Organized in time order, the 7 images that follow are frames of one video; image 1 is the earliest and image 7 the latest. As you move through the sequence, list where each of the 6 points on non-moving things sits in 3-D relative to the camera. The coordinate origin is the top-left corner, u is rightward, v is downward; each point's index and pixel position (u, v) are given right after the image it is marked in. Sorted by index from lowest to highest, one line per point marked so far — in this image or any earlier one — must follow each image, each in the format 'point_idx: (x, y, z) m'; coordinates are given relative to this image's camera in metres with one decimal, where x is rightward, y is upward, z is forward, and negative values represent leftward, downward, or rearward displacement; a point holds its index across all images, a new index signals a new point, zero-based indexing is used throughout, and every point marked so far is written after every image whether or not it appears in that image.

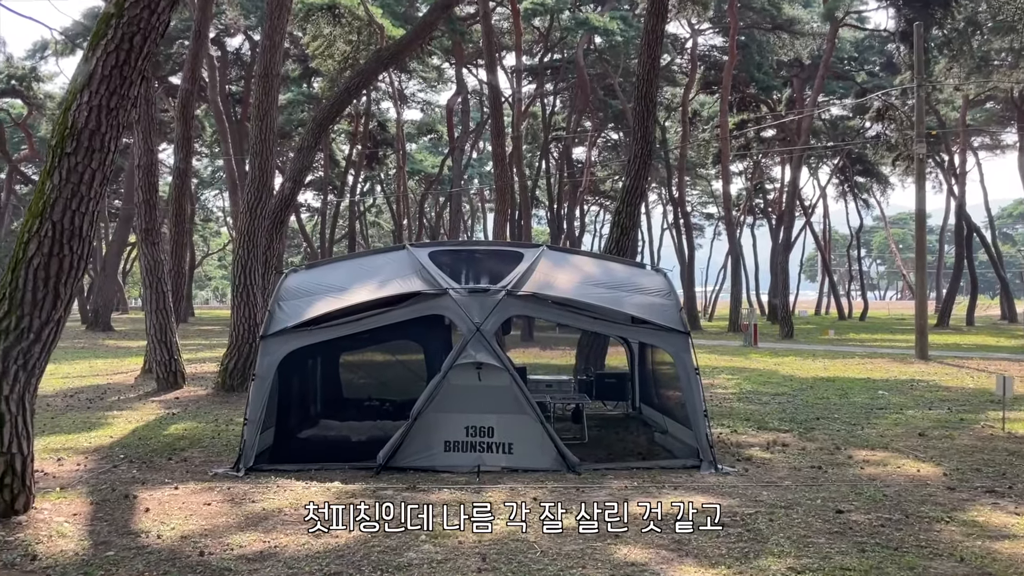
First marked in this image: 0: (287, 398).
0: (-1.9, -0.9, +7.8) m
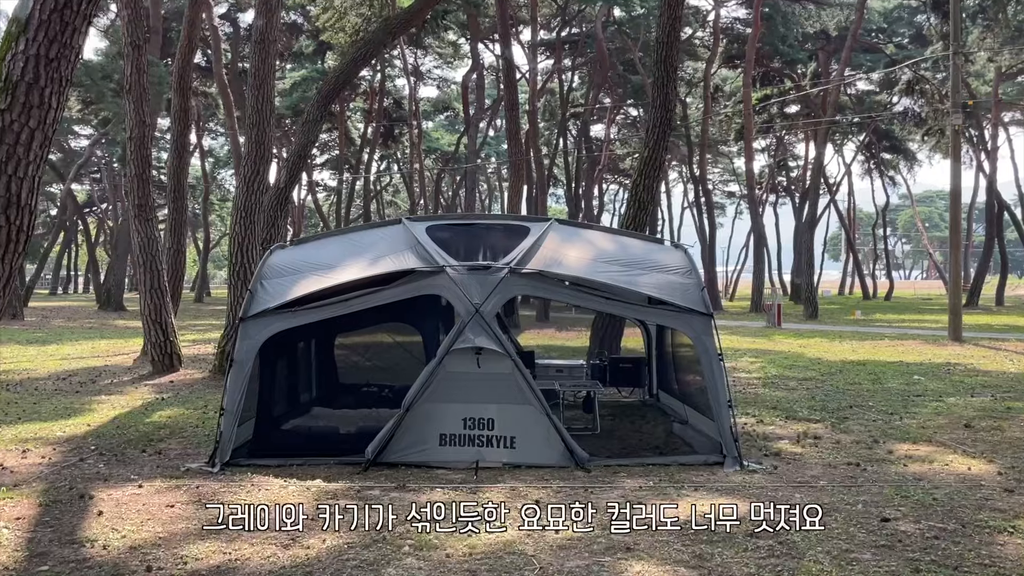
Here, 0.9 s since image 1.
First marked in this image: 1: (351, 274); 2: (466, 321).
0: (-1.9, -0.8, +7.1) m
1: (-1.3, +0.1, +7.0) m
2: (-0.3, -0.2, +6.6) m
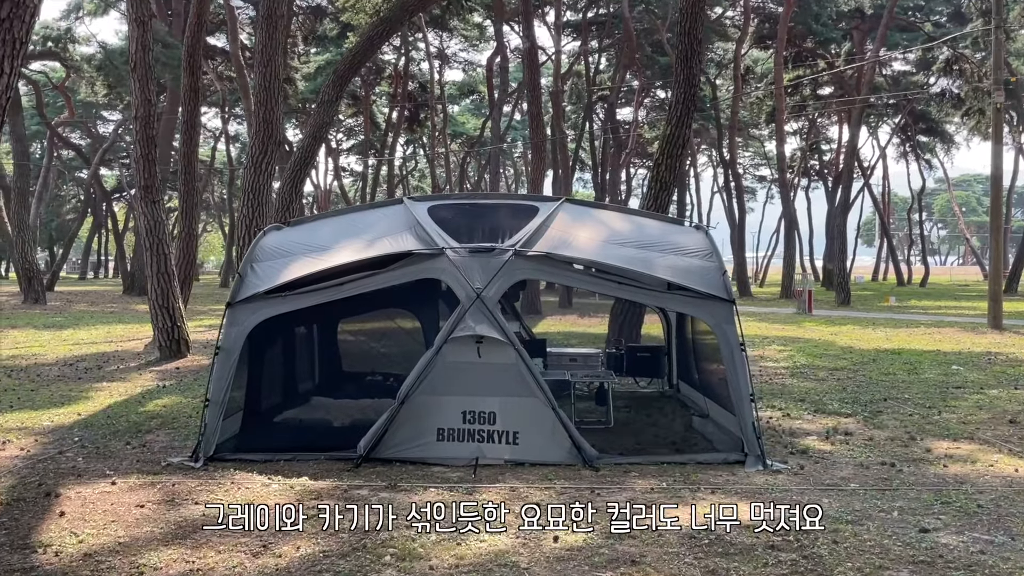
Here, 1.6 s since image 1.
0: (-1.9, -0.6, +6.7) m
1: (-1.2, +0.2, +6.5) m
2: (-0.3, -0.1, +6.1) m
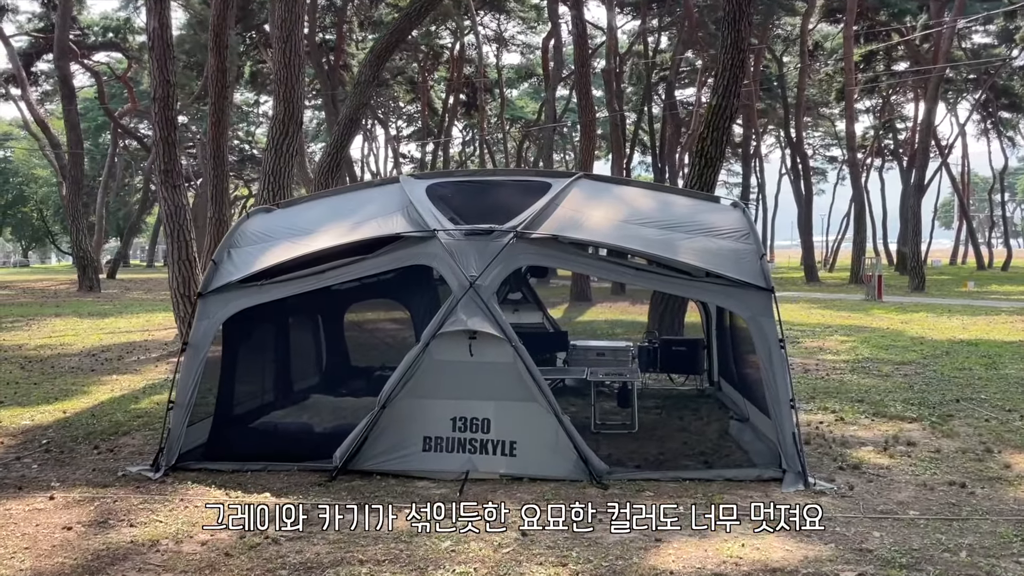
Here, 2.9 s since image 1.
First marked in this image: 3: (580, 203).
0: (-1.8, -0.5, +6.1) m
1: (-1.2, +0.3, +5.8) m
2: (-0.3, -0.1, +5.3) m
3: (+0.5, +0.6, +6.1) m
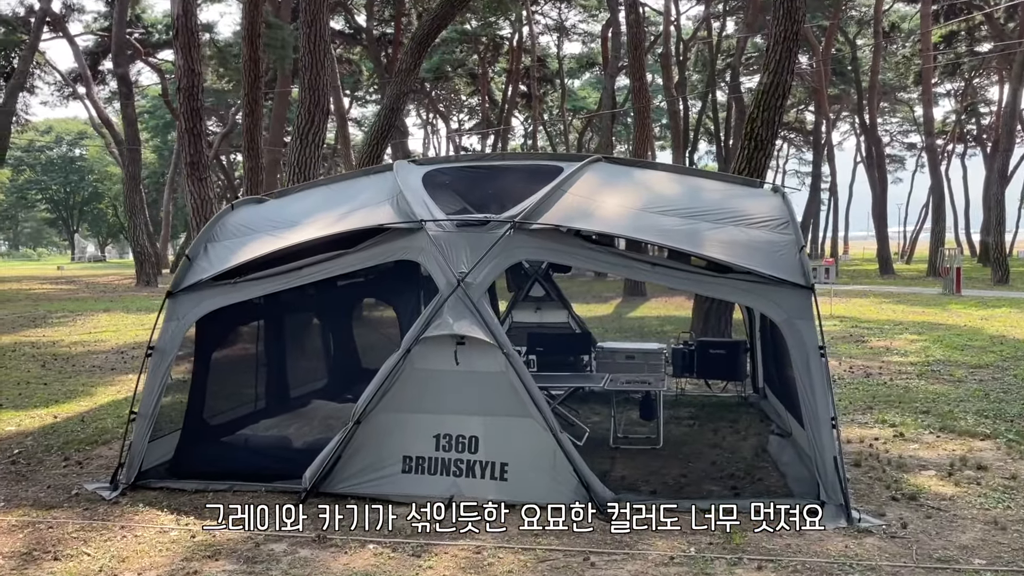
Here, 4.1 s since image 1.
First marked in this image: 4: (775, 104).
0: (-1.8, -0.5, +5.5) m
1: (-1.2, +0.3, +5.2) m
2: (-0.4, 0.0, +4.7) m
3: (+0.5, +0.6, +5.4) m
4: (+2.8, +2.0, +9.5) m
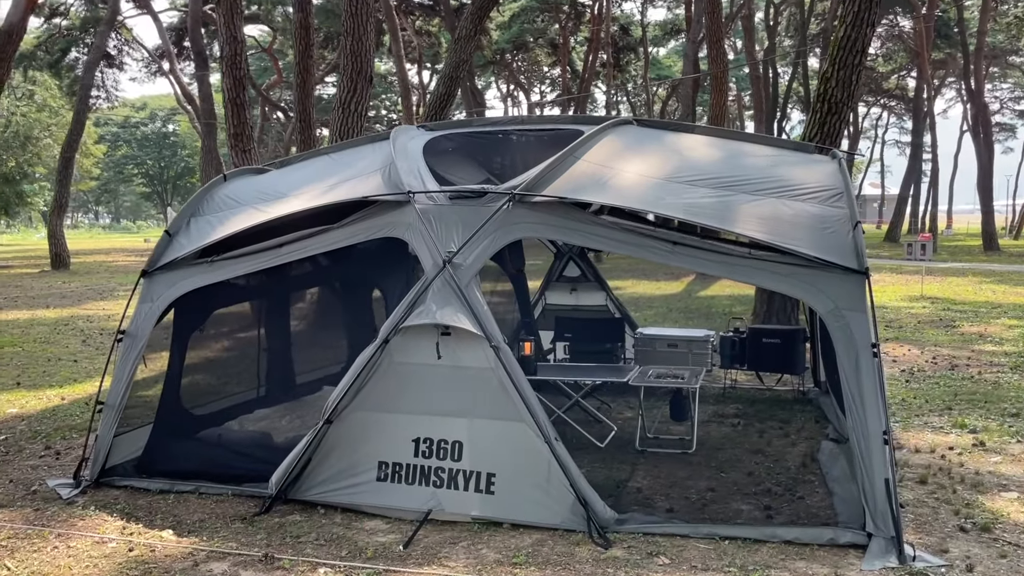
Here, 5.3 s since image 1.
0: (-1.7, -0.4, +5.1) m
1: (-1.2, +0.4, +4.7) m
2: (-0.4, 0.0, +4.1) m
3: (+0.5, +0.7, +4.7) m
4: (+3.3, +2.2, +8.5) m
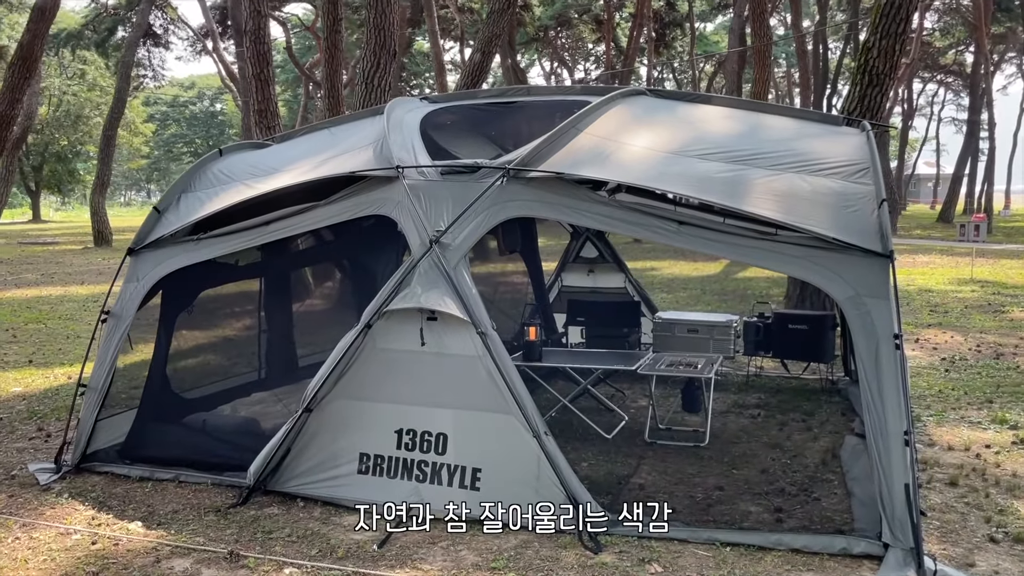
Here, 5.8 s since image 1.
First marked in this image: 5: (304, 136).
0: (-1.7, -0.3, +4.9) m
1: (-1.2, +0.5, +4.5) m
2: (-0.4, +0.1, +3.8) m
3: (+0.5, +0.8, +4.3) m
4: (+3.5, +2.3, +8.0) m
5: (-1.2, +0.9, +5.3) m
